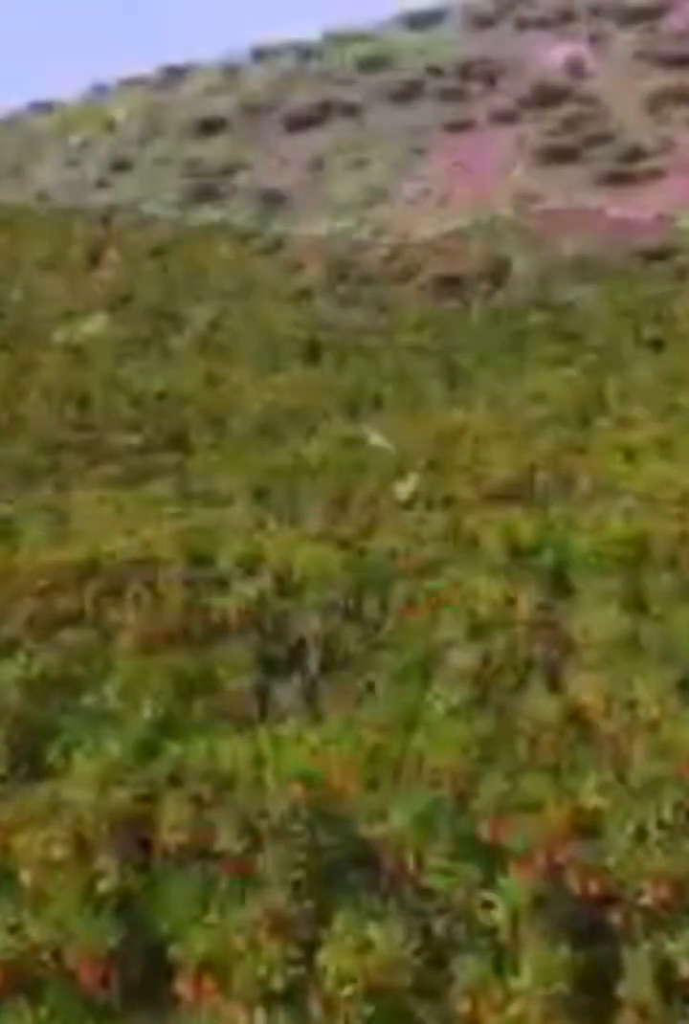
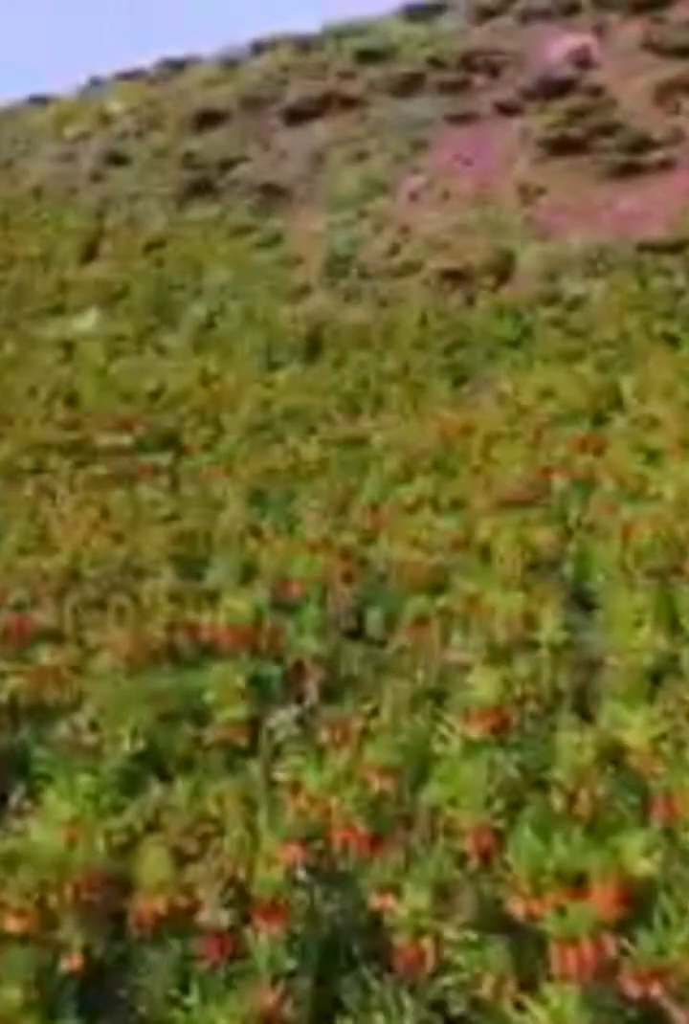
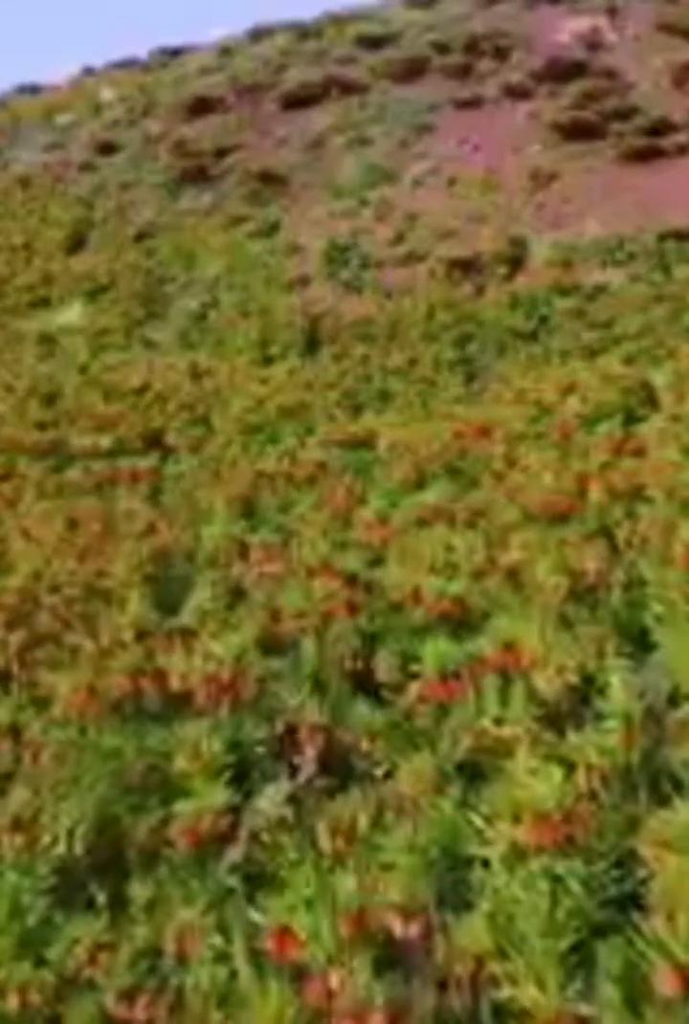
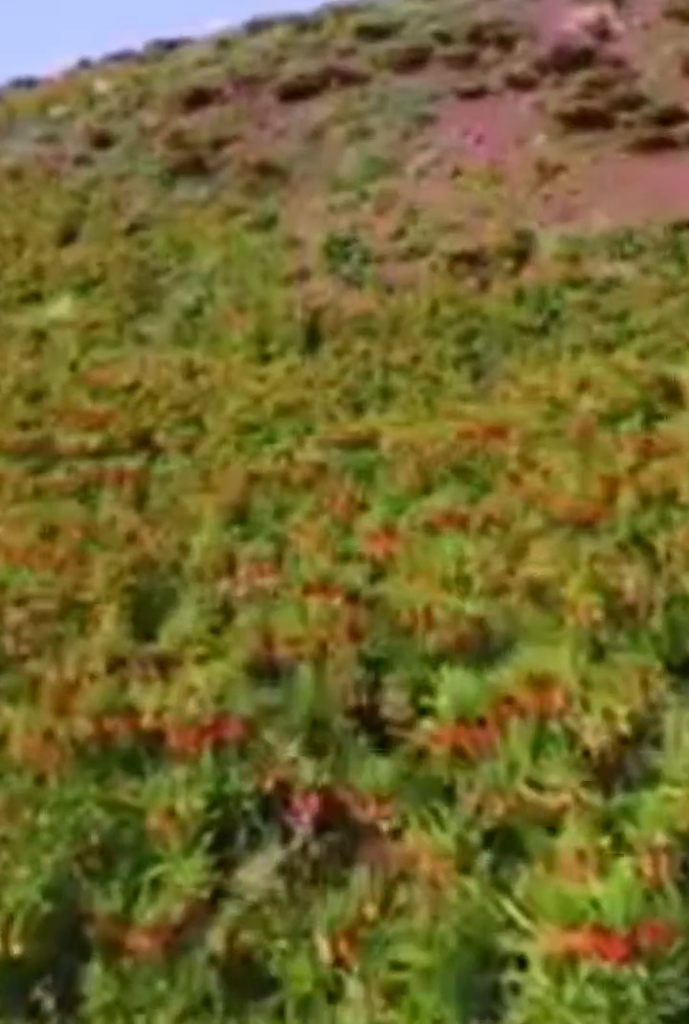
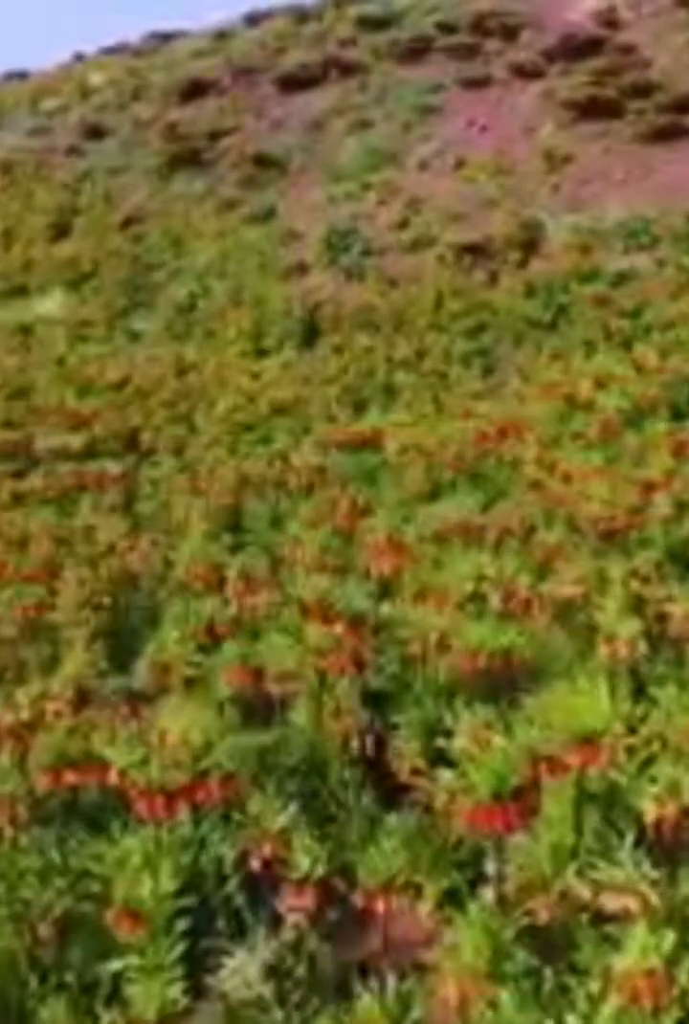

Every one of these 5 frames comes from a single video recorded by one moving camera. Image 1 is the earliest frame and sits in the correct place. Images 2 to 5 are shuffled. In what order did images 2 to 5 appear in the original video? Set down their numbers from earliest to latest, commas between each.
2, 3, 4, 5
